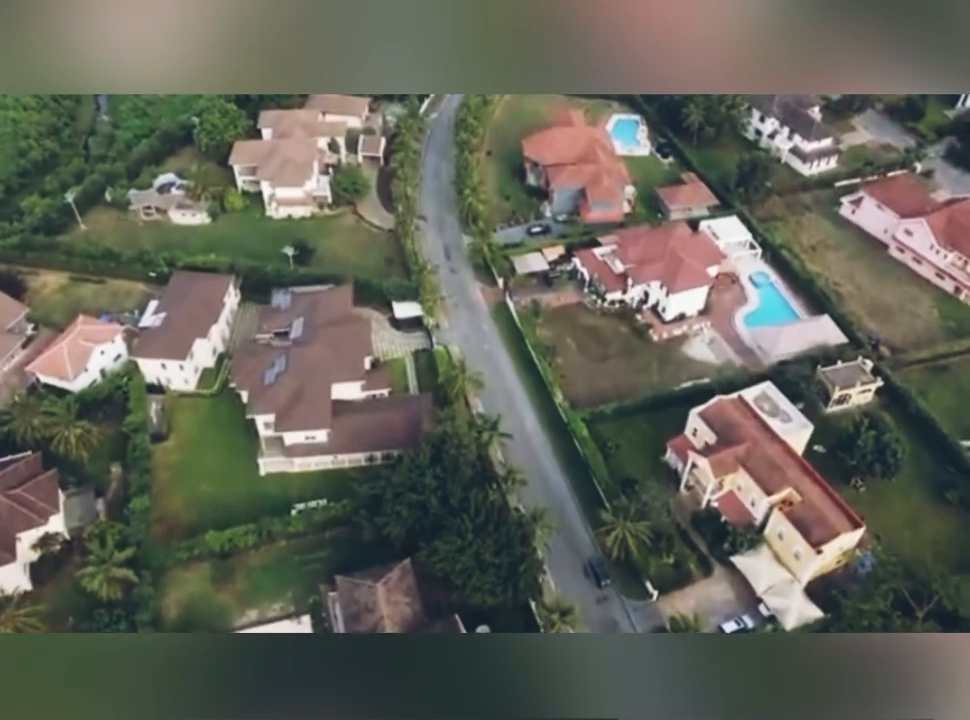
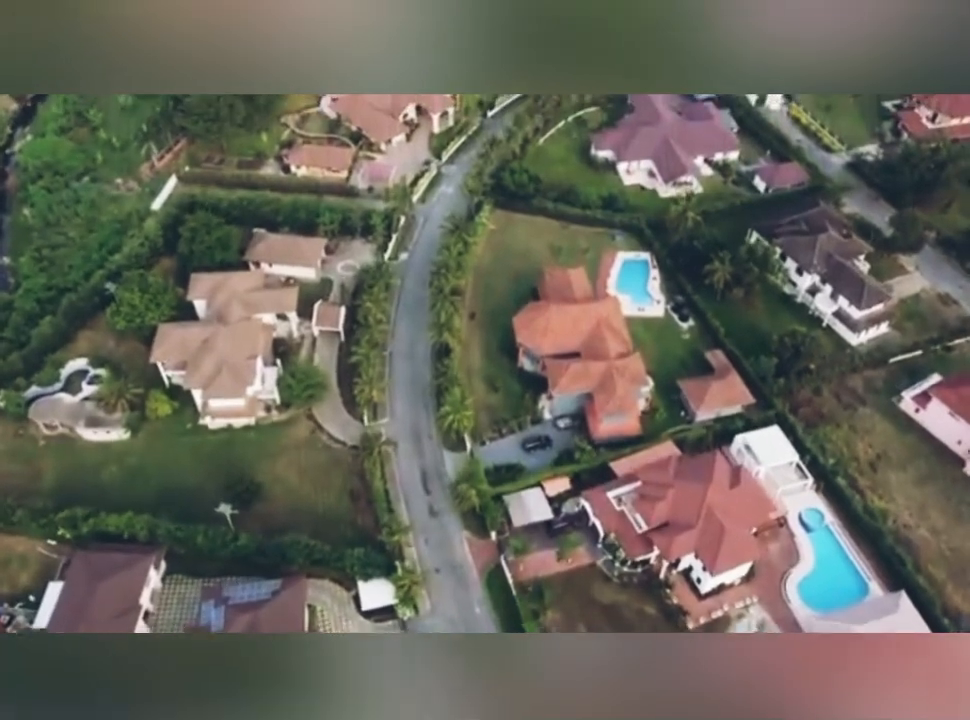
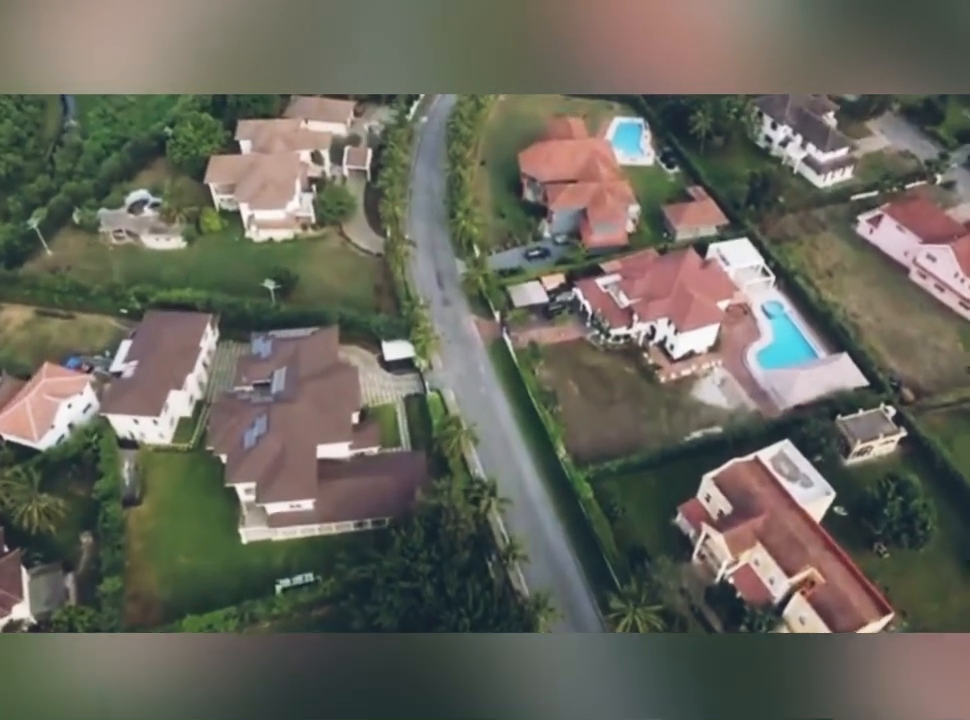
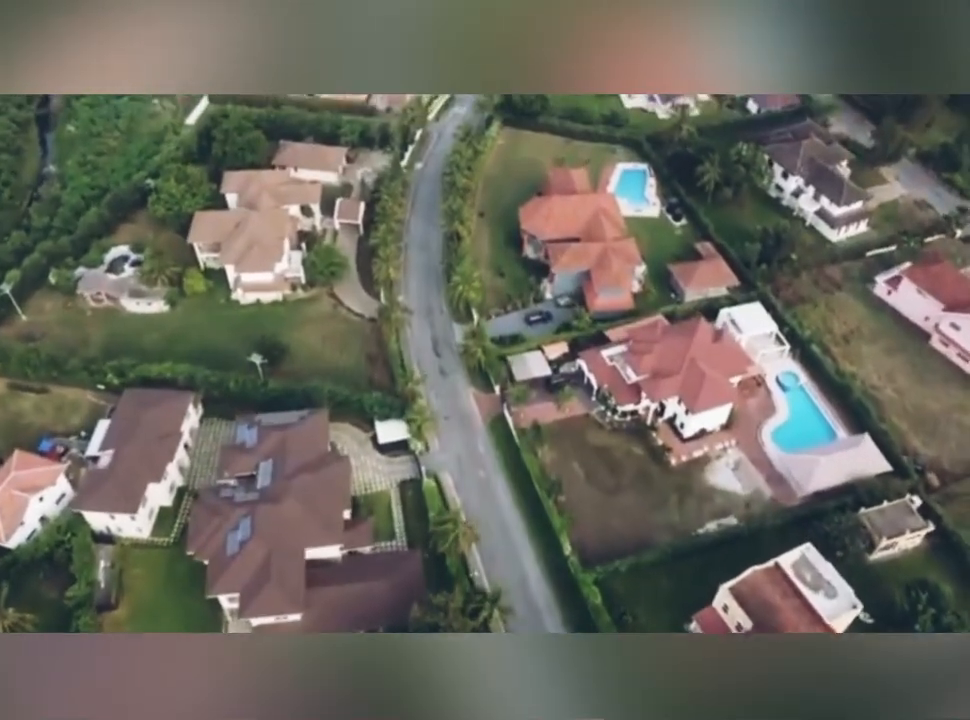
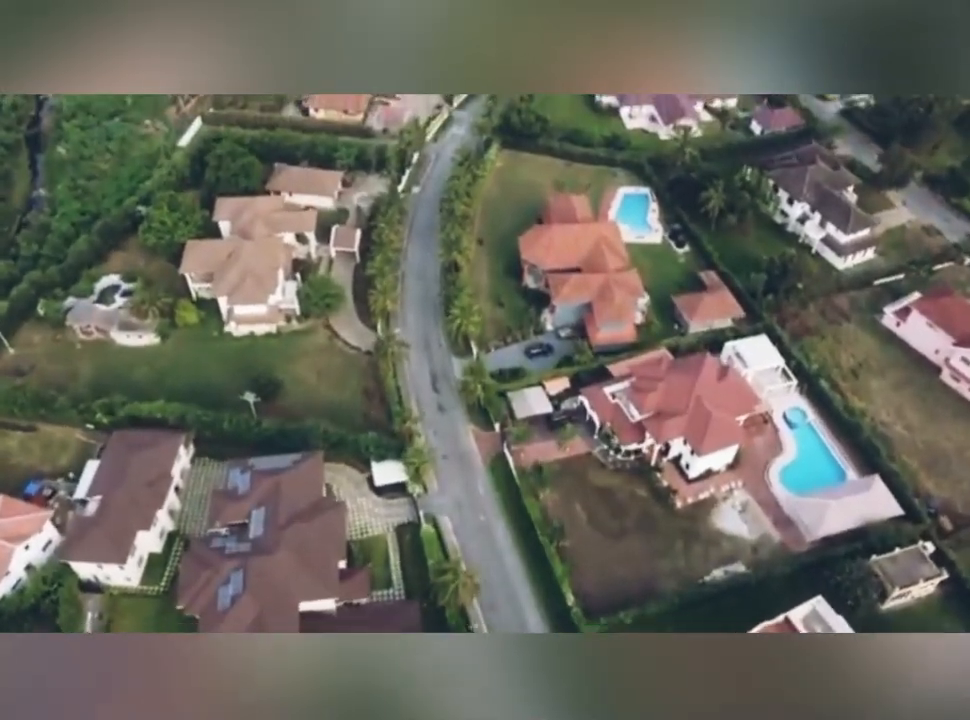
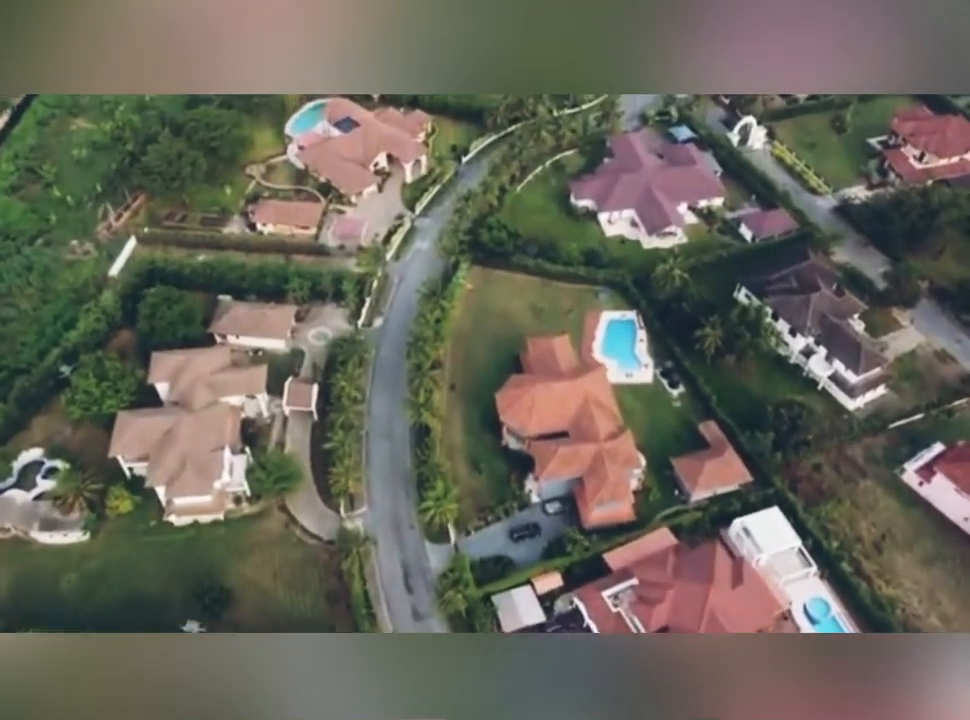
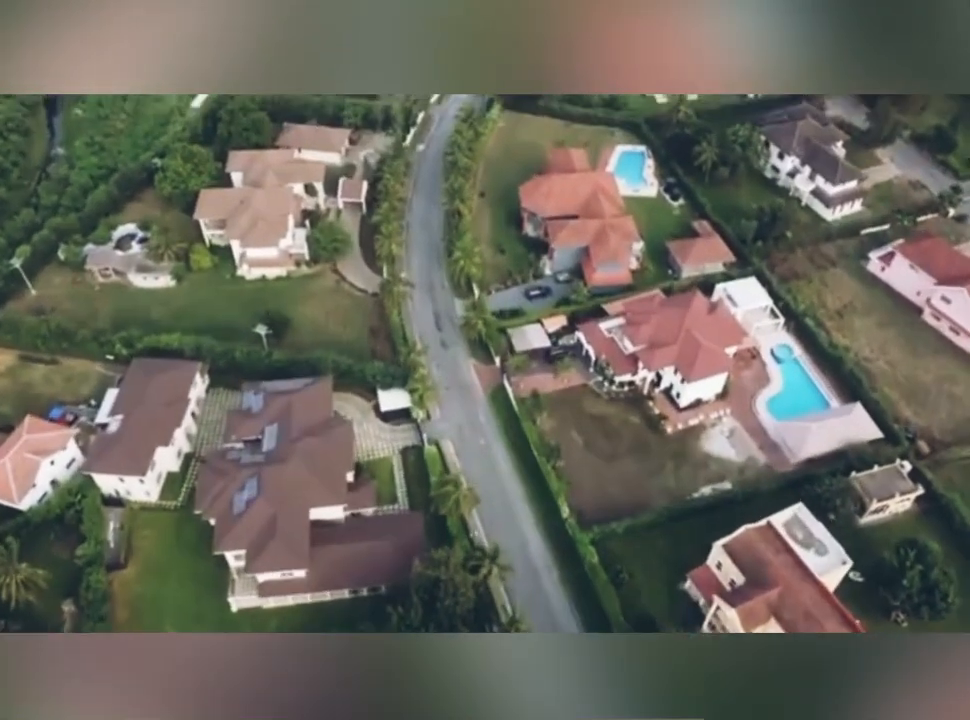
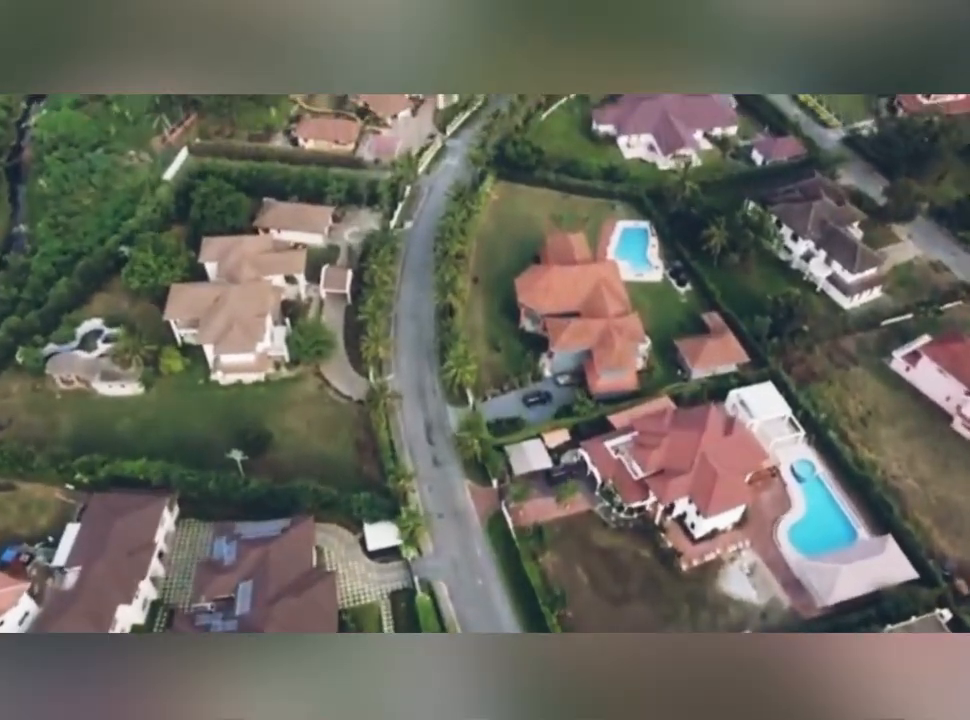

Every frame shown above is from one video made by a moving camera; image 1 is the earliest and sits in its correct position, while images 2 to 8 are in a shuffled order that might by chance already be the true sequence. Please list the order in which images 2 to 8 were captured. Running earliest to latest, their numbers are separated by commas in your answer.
3, 7, 4, 5, 8, 2, 6
